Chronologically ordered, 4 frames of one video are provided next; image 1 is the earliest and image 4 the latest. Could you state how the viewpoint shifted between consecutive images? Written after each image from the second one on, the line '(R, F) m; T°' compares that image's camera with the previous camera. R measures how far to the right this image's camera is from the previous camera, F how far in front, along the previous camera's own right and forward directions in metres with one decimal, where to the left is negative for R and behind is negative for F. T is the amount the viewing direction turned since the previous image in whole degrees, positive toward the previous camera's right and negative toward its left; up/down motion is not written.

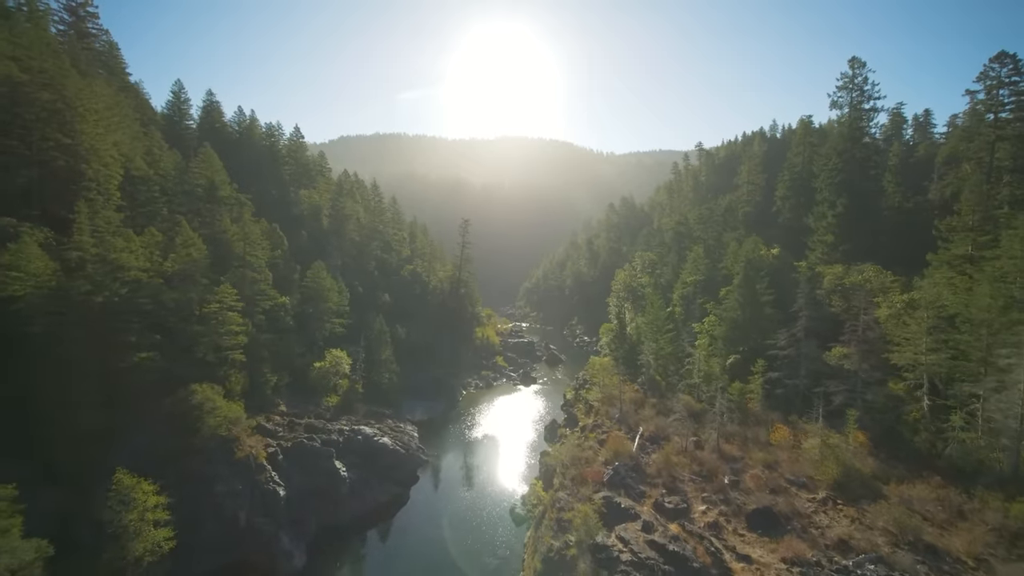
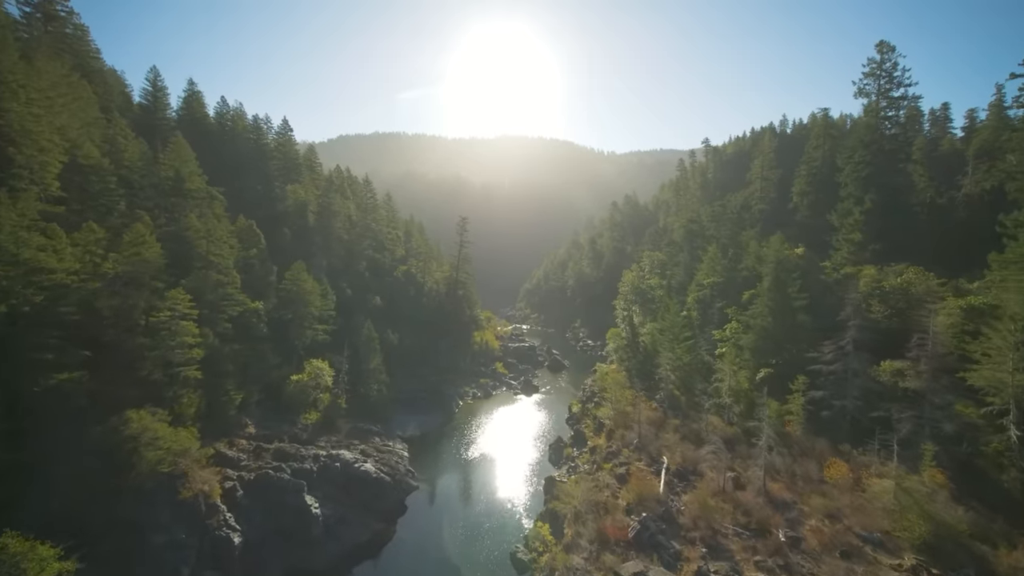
(-0.1, +6.3) m; 0°
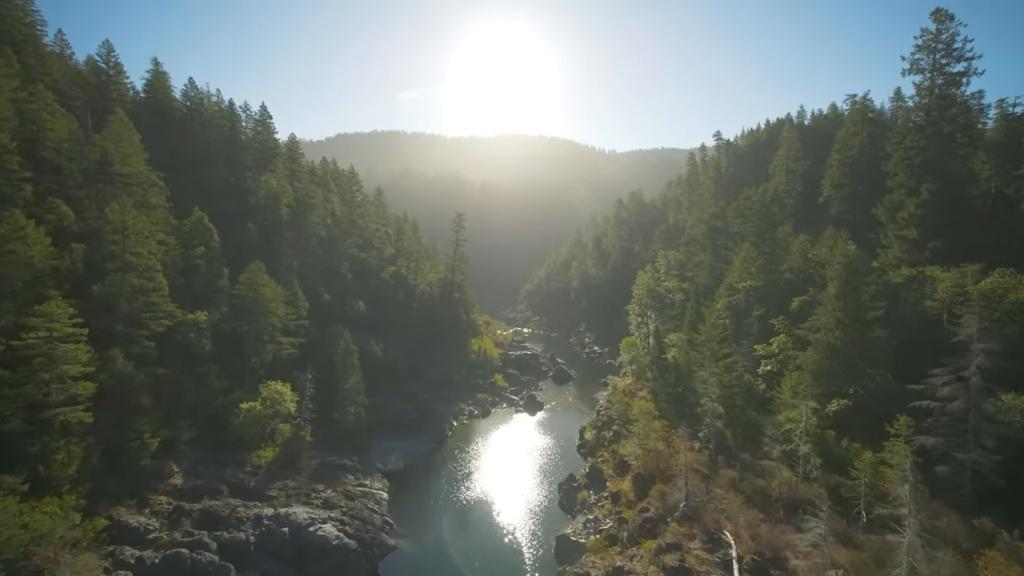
(-0.2, +10.1) m; 0°
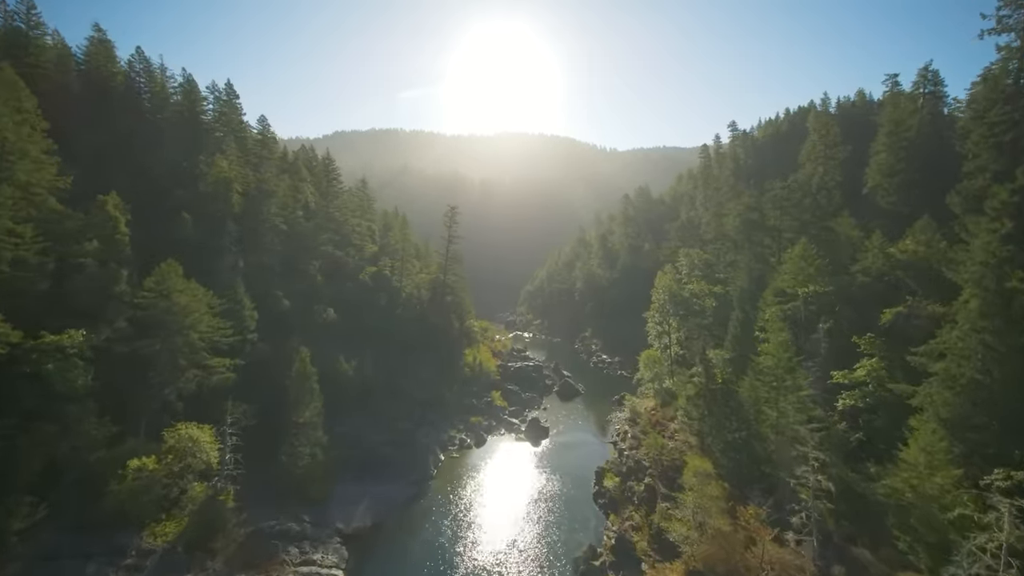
(0.0, +12.3) m; 0°
